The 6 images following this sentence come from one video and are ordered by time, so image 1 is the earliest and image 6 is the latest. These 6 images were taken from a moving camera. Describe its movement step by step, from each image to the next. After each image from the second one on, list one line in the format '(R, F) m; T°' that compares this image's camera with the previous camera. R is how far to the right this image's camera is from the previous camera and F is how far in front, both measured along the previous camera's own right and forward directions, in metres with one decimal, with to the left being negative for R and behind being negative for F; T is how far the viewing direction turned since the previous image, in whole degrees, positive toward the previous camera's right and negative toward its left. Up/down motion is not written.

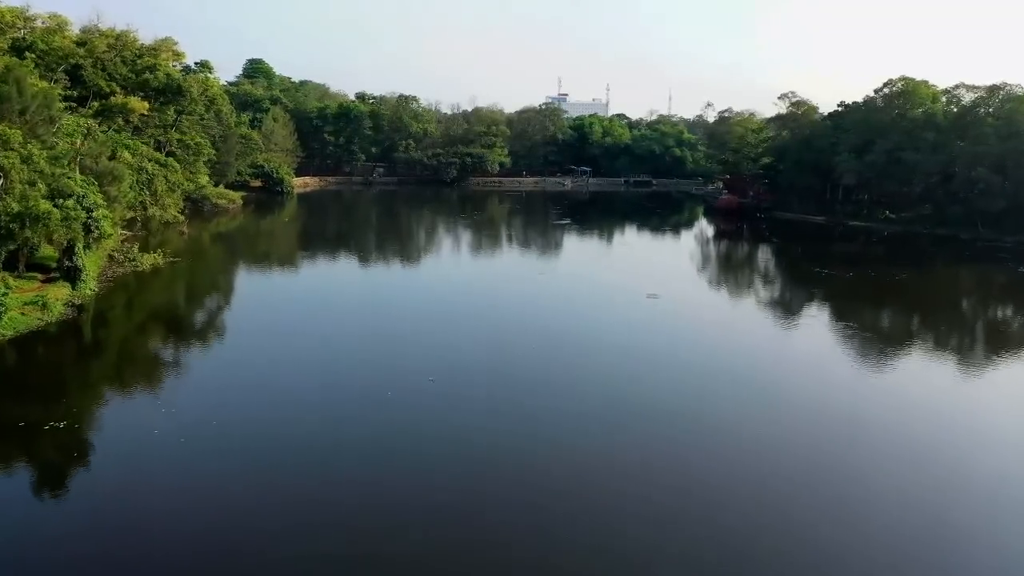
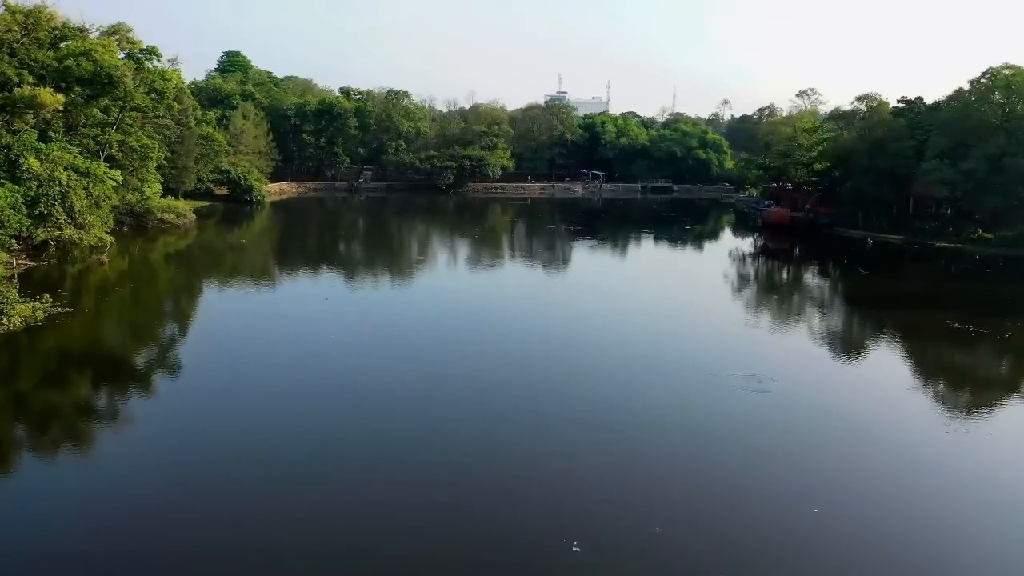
(-0.3, +4.1) m; 0°
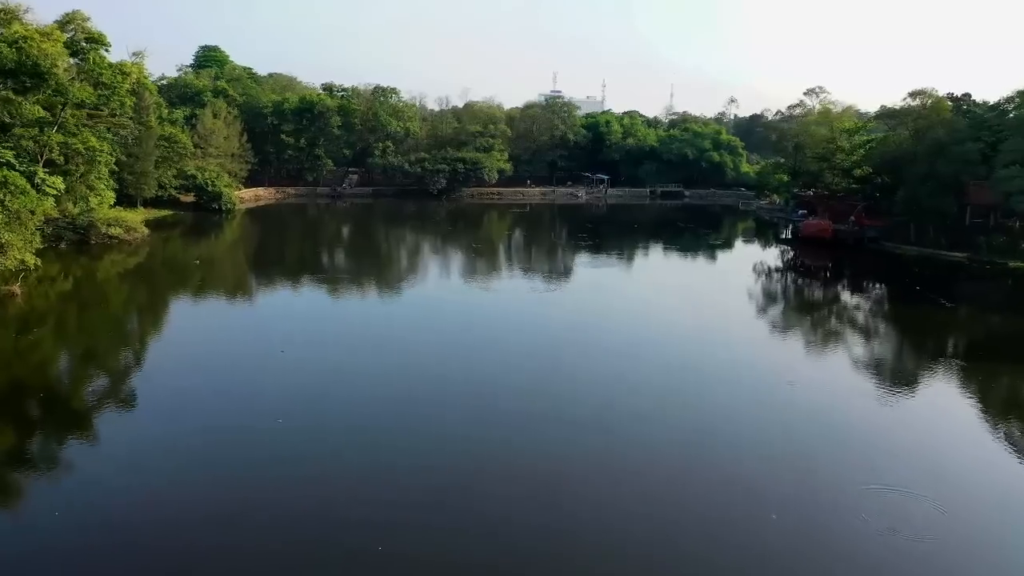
(-0.2, +2.6) m; +1°
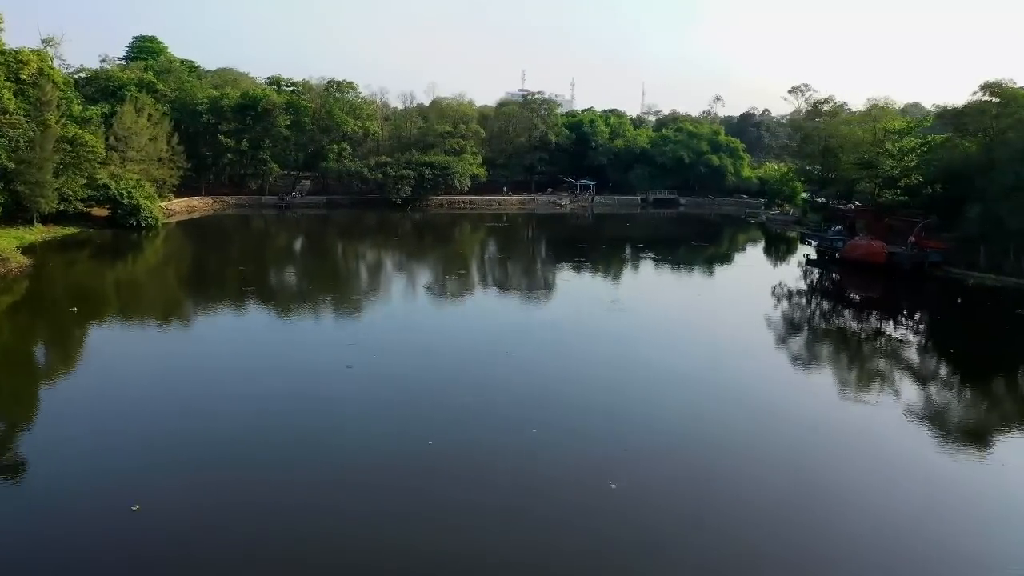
(-0.3, +3.5) m; +3°
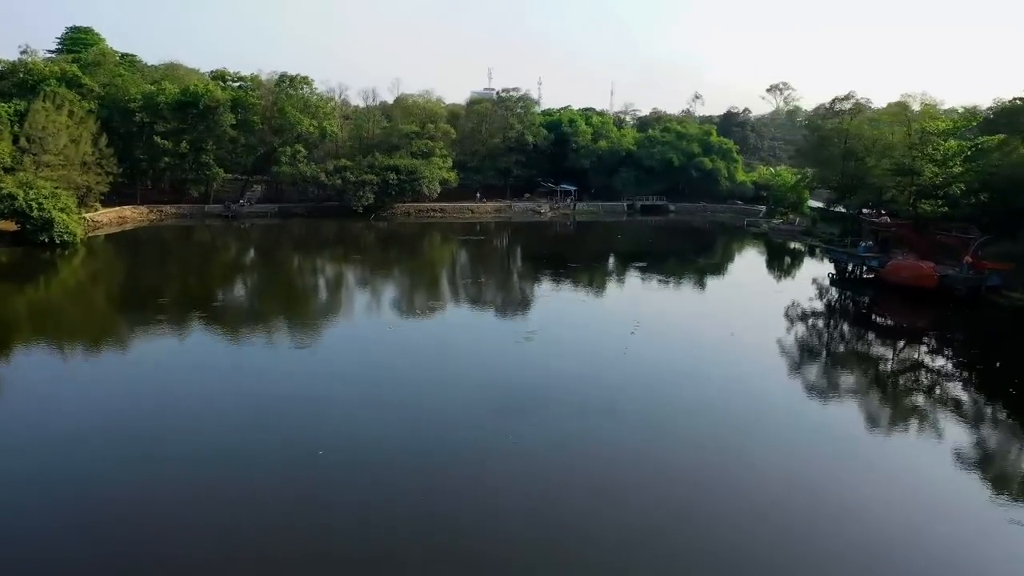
(-0.3, +2.5) m; +3°
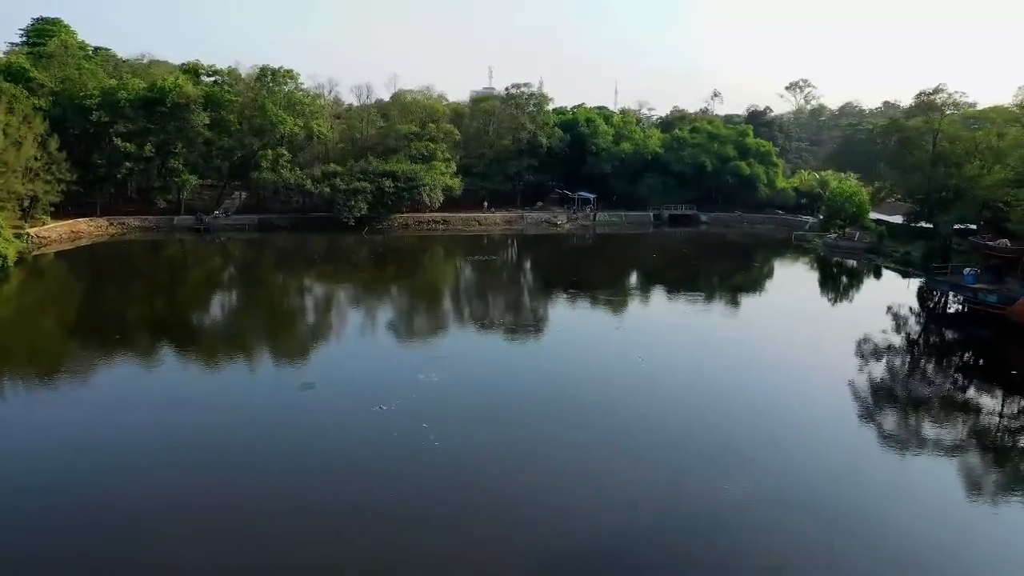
(-0.4, +2.8) m; 0°
